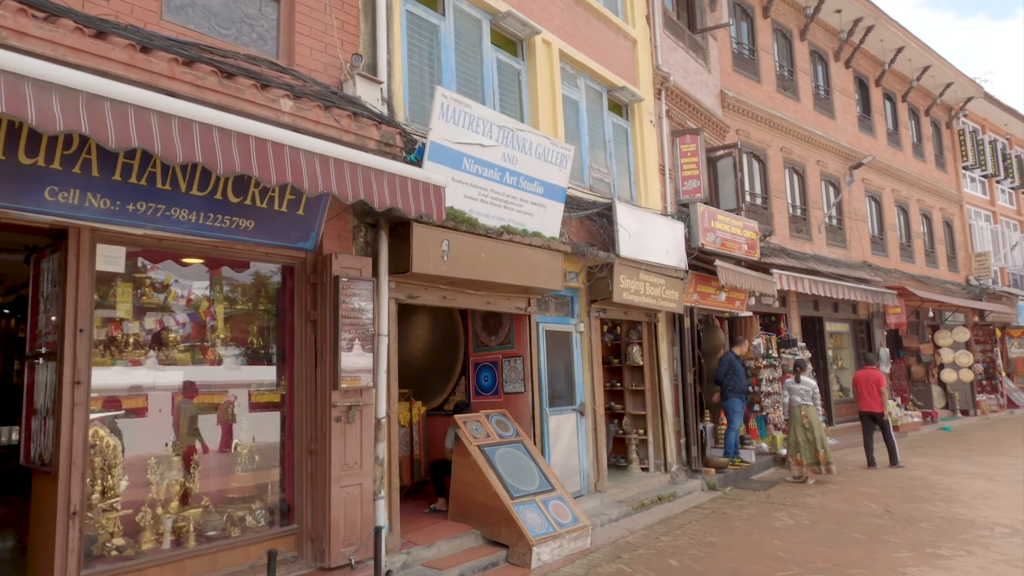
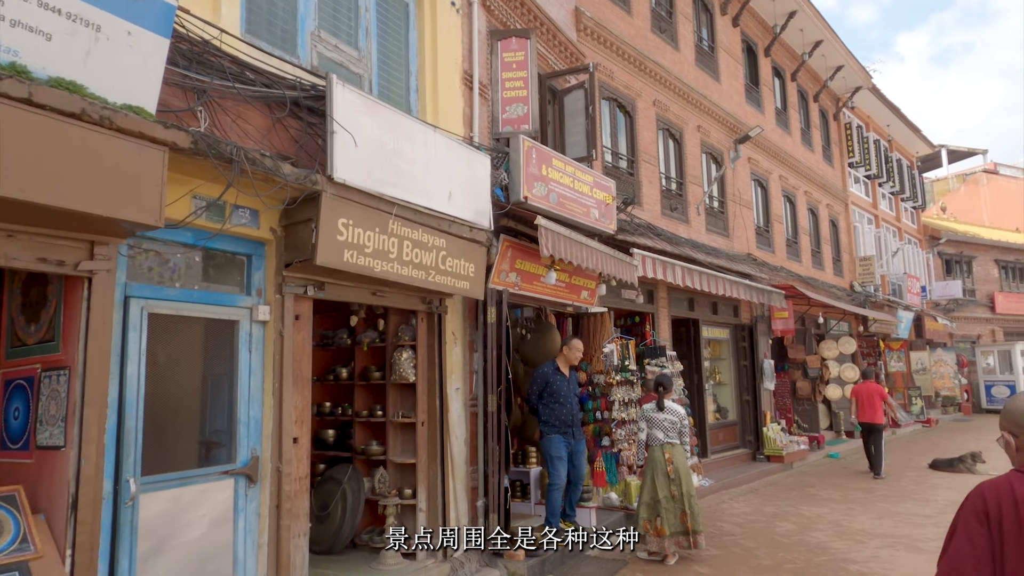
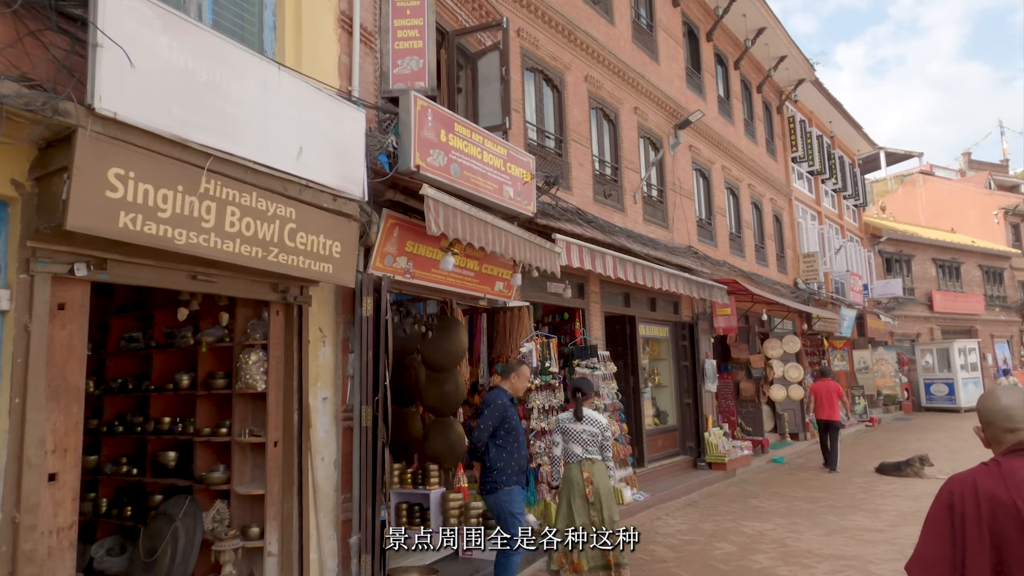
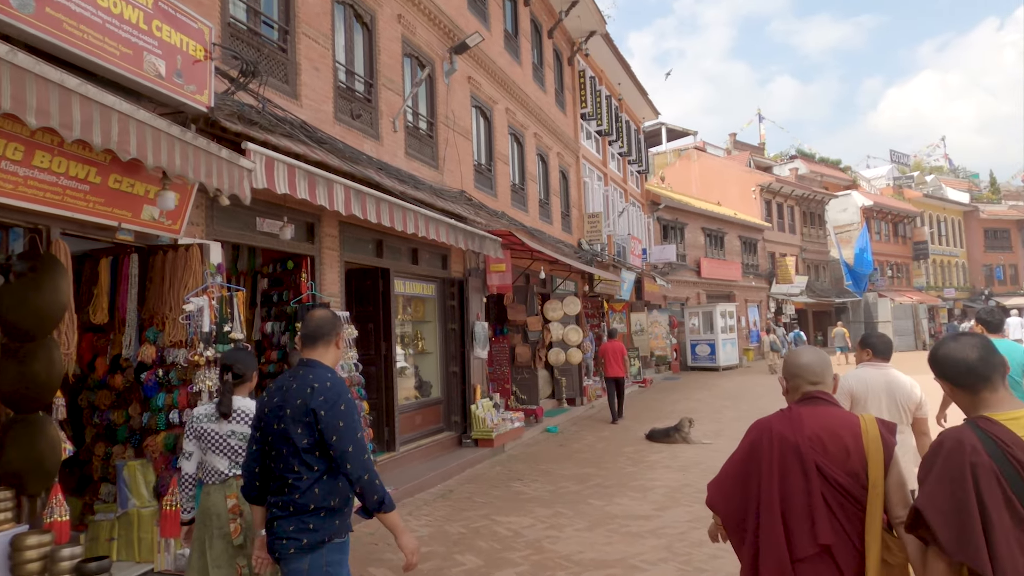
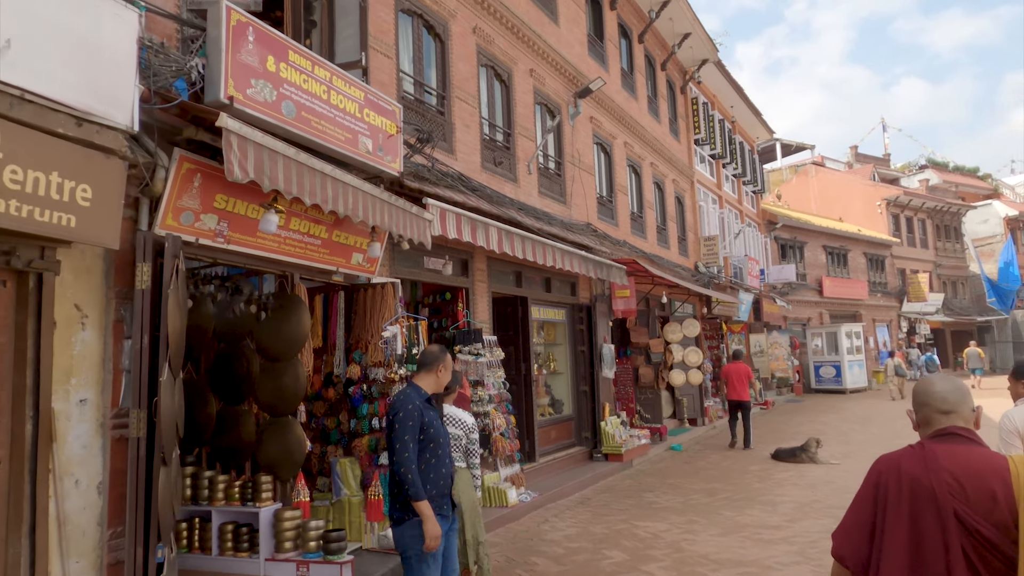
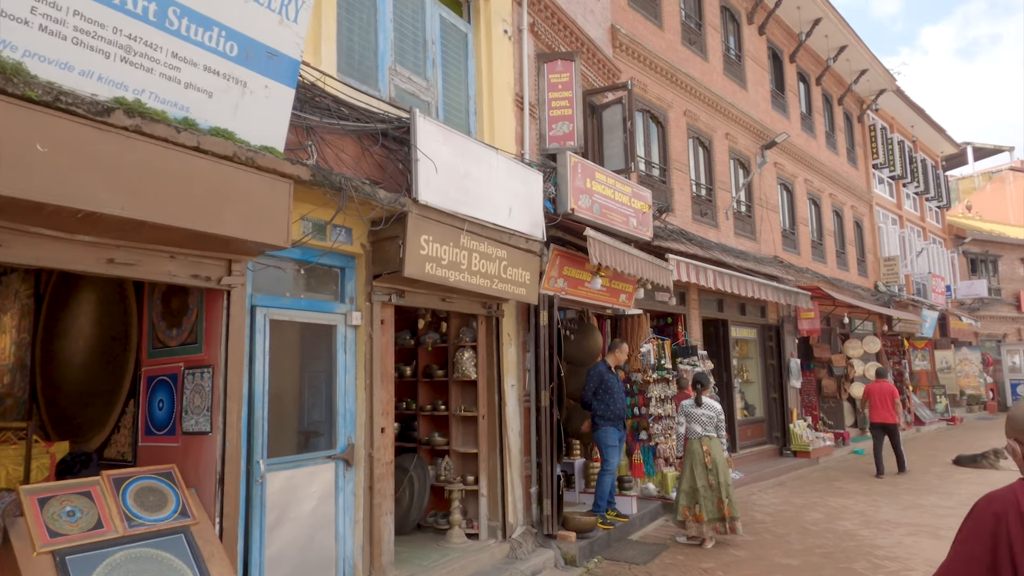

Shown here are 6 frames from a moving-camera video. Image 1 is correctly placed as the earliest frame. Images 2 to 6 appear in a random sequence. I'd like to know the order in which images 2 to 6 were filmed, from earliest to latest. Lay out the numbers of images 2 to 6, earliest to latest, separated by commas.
6, 2, 3, 5, 4
